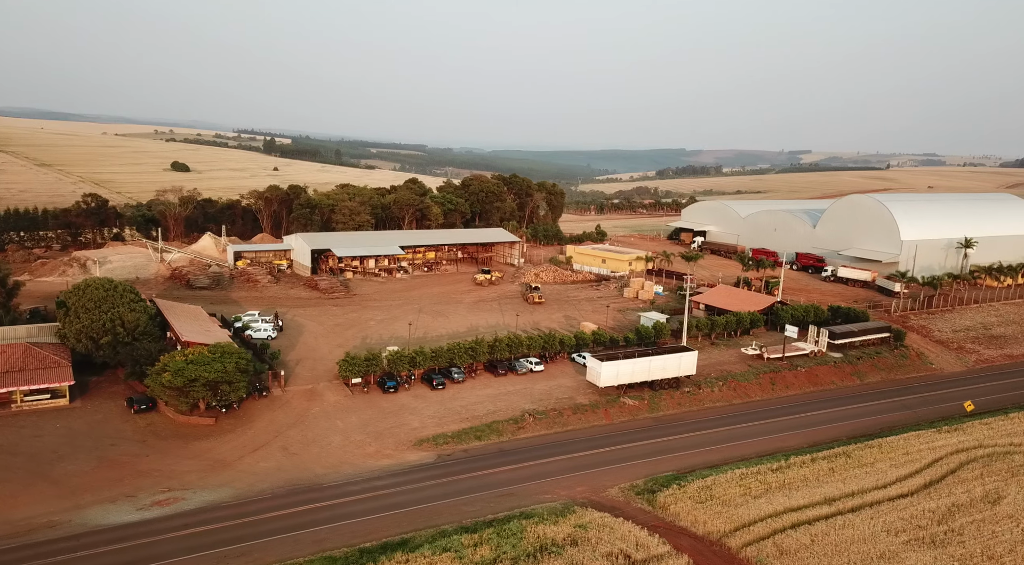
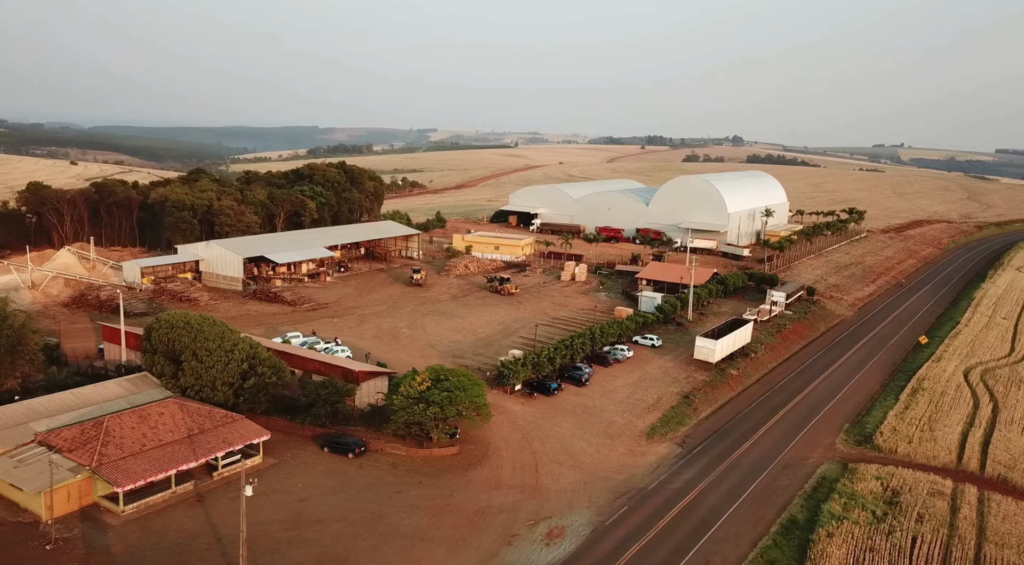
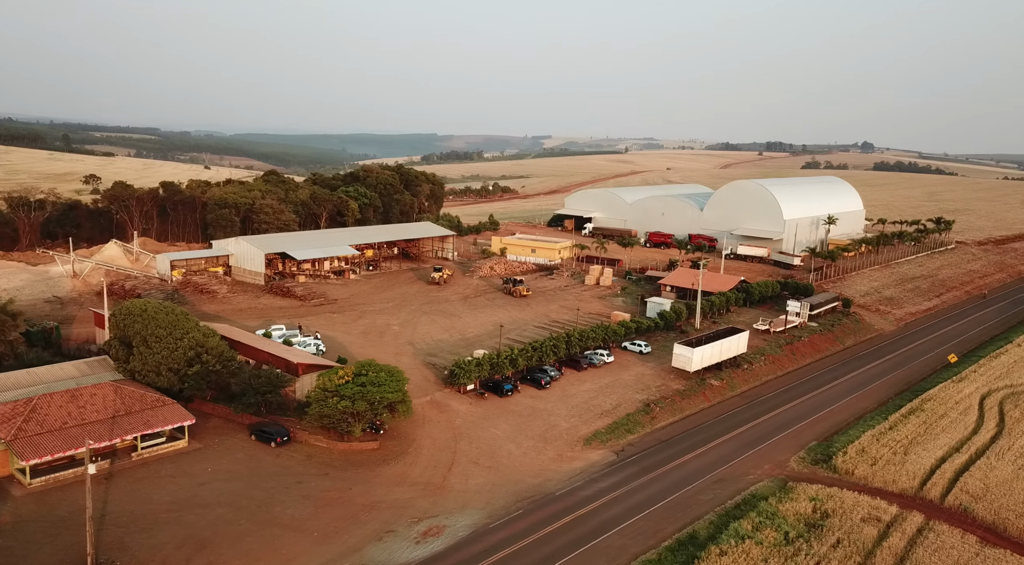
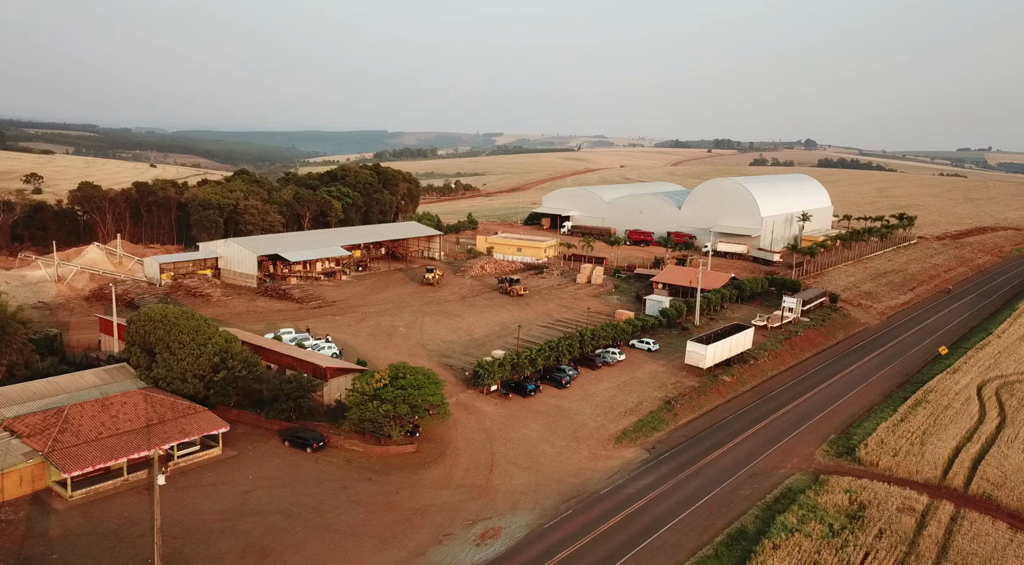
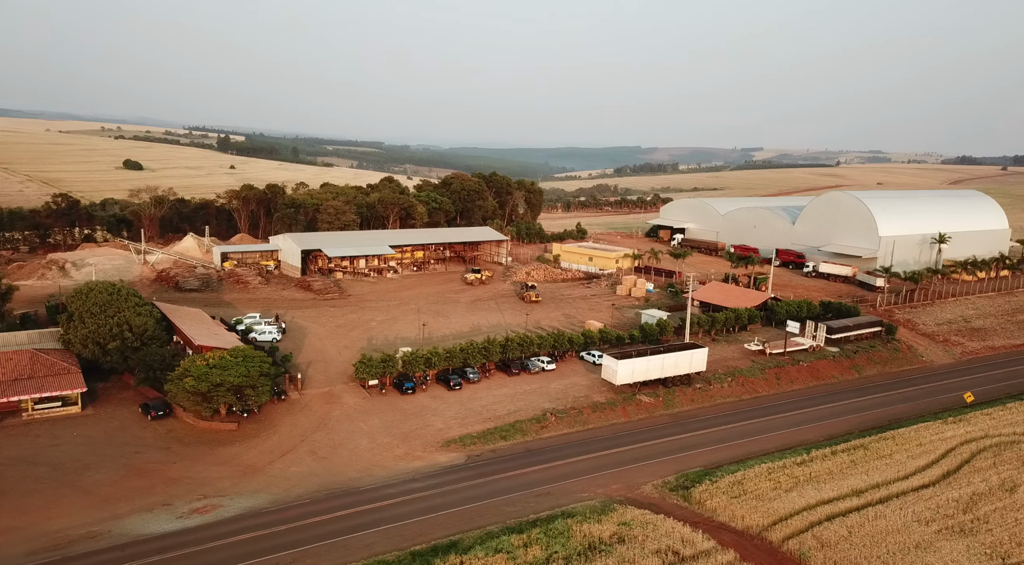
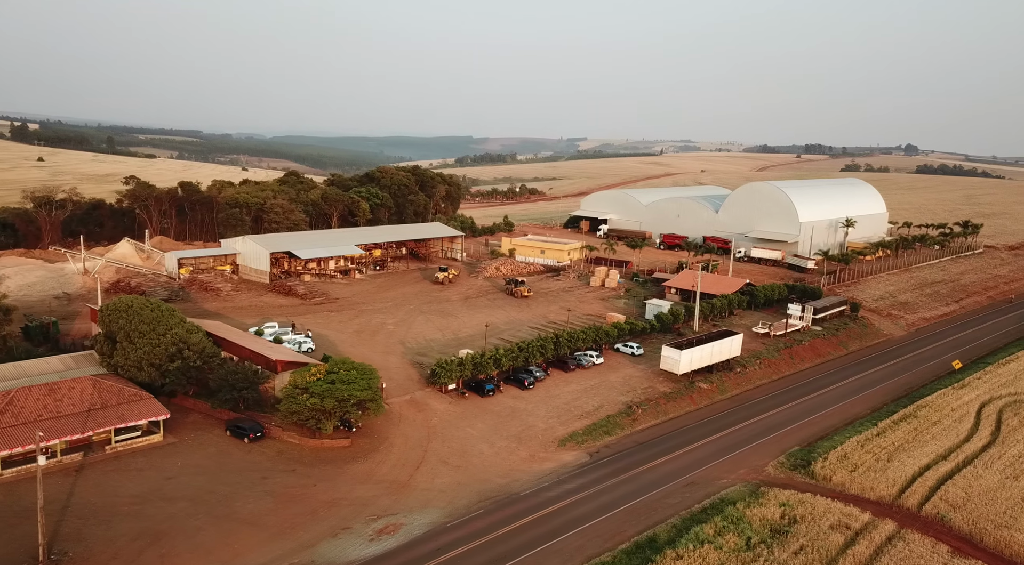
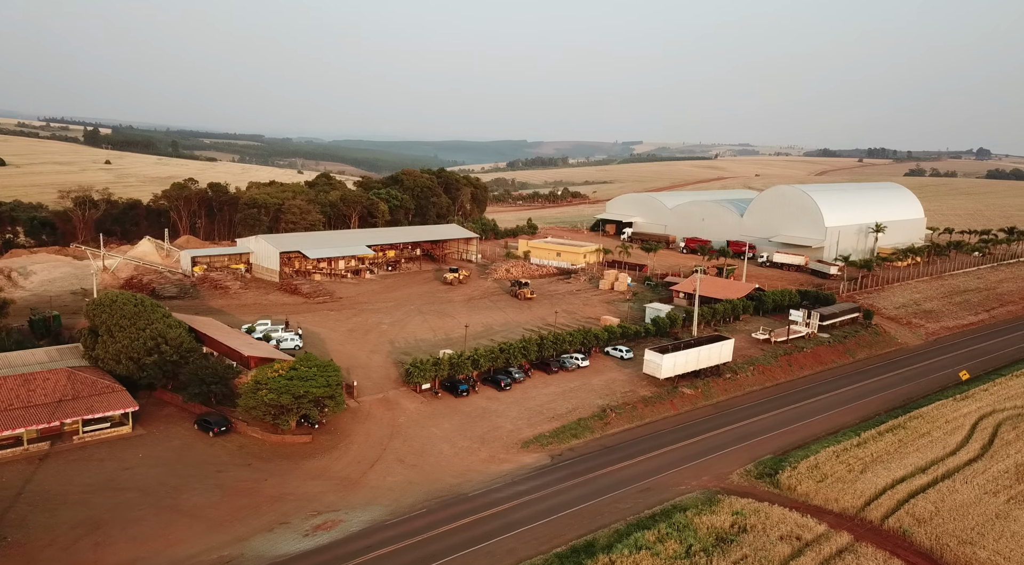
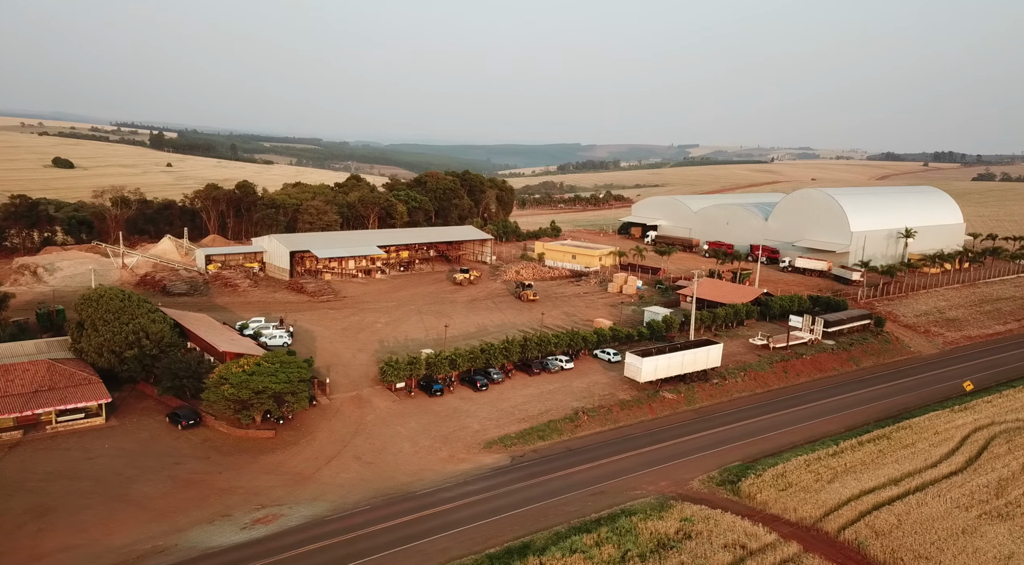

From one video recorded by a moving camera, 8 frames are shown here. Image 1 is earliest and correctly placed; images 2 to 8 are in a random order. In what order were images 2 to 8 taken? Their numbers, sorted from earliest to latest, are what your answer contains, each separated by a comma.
5, 8, 7, 6, 3, 4, 2
